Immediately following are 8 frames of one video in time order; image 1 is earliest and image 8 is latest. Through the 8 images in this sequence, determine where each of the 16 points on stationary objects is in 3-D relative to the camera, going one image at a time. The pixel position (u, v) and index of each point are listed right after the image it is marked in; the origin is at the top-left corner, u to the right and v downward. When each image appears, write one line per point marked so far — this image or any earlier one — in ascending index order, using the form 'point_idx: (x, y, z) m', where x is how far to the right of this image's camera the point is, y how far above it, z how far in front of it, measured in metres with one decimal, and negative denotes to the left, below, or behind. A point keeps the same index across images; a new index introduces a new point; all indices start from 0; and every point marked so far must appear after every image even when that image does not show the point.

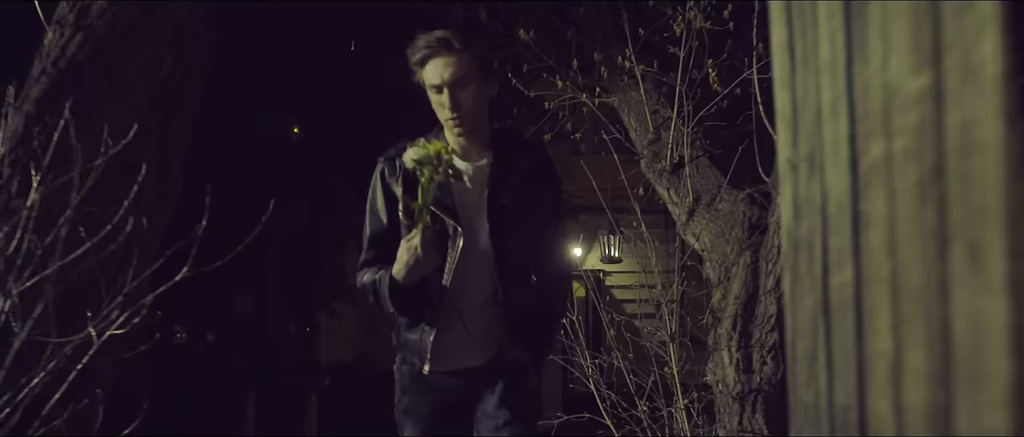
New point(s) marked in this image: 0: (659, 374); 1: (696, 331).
0: (+0.7, -0.8, +4.6) m
1: (+1.0, -0.6, +4.8) m
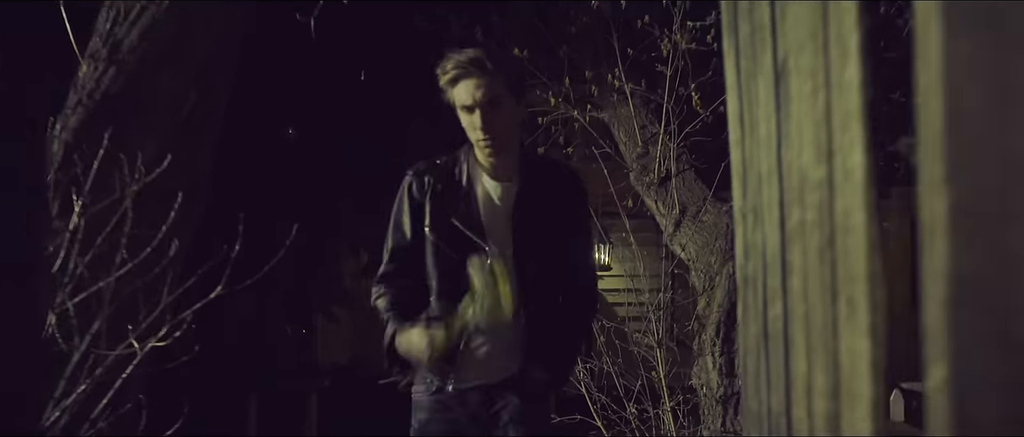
0: (+0.7, -0.8, +5.0) m
1: (+0.9, -0.6, +5.2) m
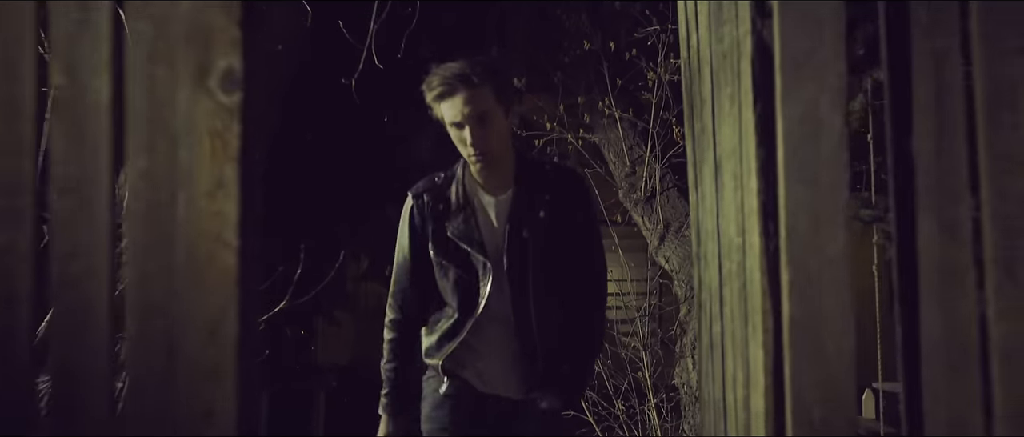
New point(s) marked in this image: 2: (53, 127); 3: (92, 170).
0: (+0.7, -1.0, +5.7) m
1: (+1.0, -0.8, +6.0) m
2: (-1.0, +0.2, +2.0) m
3: (-0.9, +0.1, +2.0) m
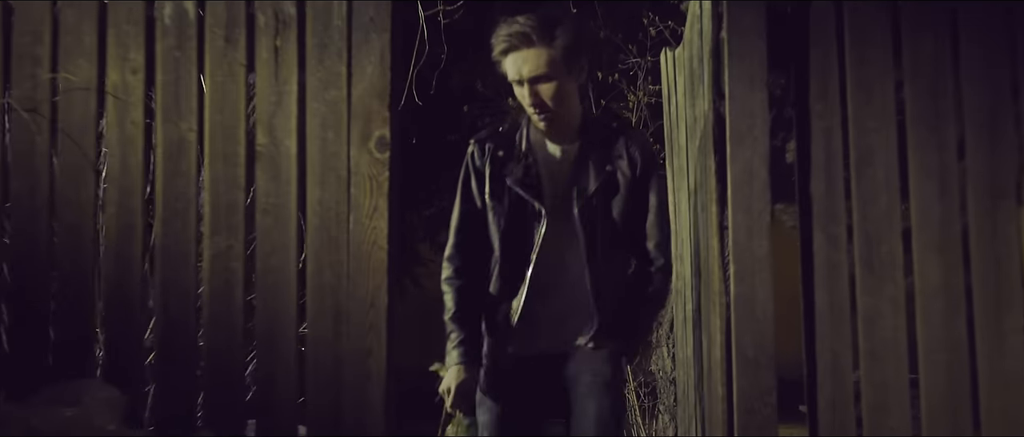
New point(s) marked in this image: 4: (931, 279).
0: (+0.8, -1.0, +6.8) m
1: (+1.0, -0.8, +7.0) m
2: (-0.8, +0.1, +3.0) m
3: (-0.7, +0.1, +3.0) m
4: (+1.3, -0.2, +2.9) m
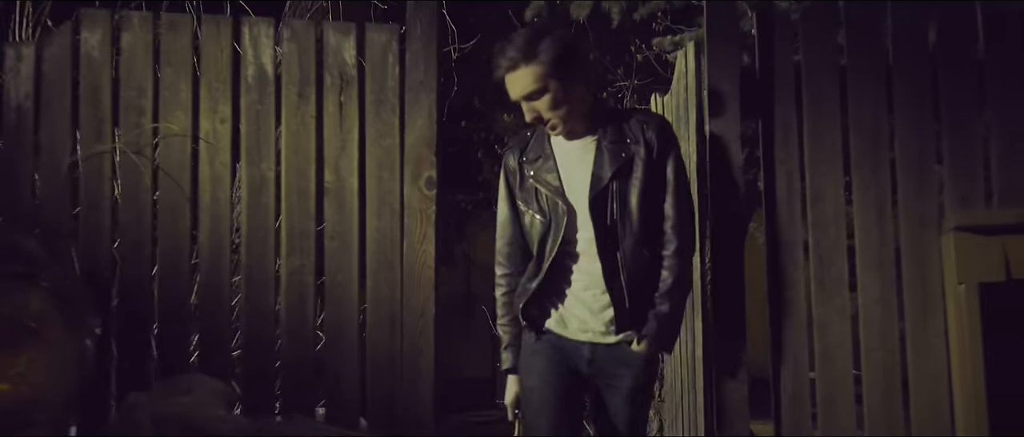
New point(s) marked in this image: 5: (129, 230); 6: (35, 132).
0: (+0.8, -1.1, +7.5) m
1: (+1.0, -0.9, +7.8) m
2: (-0.7, +0.1, +3.7) m
3: (-0.6, 0.0, +3.7) m
4: (+1.4, -0.3, +3.7) m
5: (-1.5, 0.0, +3.7) m
6: (-1.9, +0.3, +3.8) m
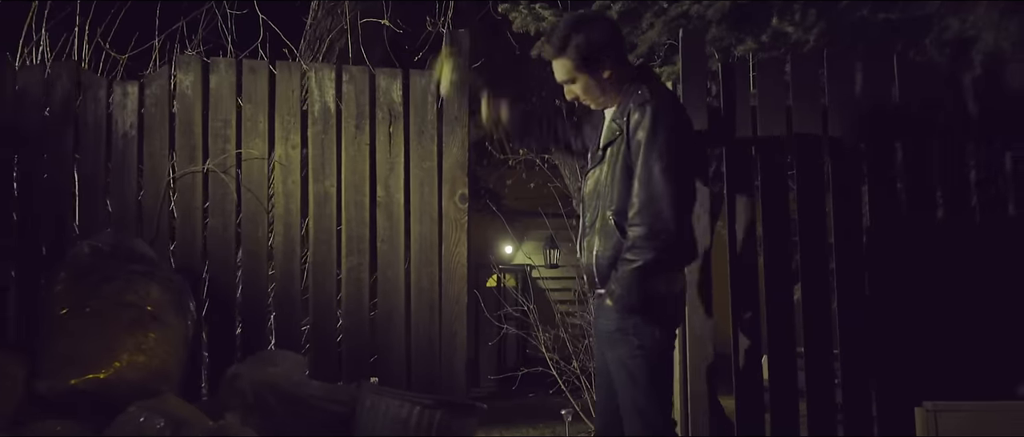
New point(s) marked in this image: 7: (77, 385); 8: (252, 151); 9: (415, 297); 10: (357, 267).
0: (+0.7, -1.1, +8.5) m
1: (+0.9, -0.9, +8.7) m
2: (-0.7, 0.0, +4.6) m
3: (-0.6, -0.1, +4.6) m
4: (+1.5, -0.3, +4.6) m
5: (-1.5, -0.1, +4.6) m
6: (-1.8, +0.3, +4.6) m
7: (-1.8, -0.7, +4.0) m
8: (-1.3, +0.3, +4.6) m
9: (-0.5, -0.4, +4.6) m
10: (-0.8, -0.2, +4.6) m
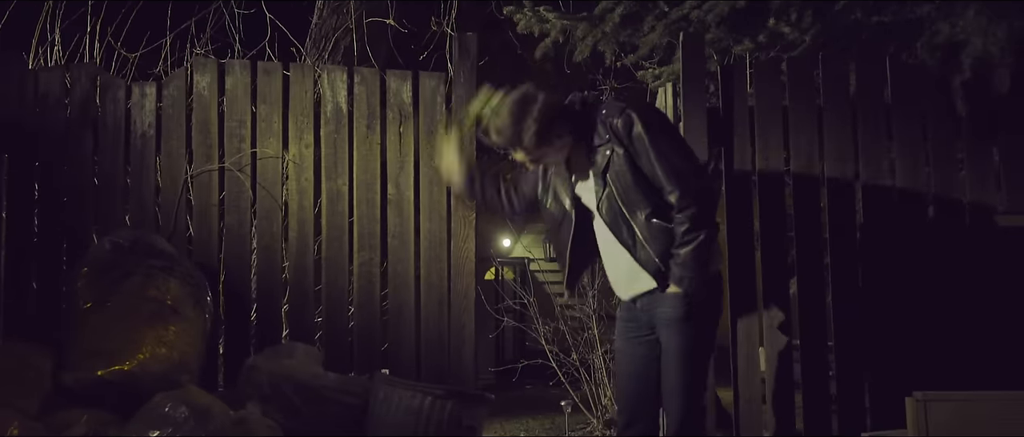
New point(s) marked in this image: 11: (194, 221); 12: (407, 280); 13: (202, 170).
0: (+0.7, -1.0, +8.7) m
1: (+1.0, -0.8, +8.9) m
2: (-0.6, 0.0, +4.8) m
3: (-0.5, 0.0, +4.8) m
4: (+1.5, -0.3, +4.8) m
5: (-1.4, -0.1, +4.8) m
6: (-1.8, +0.3, +4.8) m
7: (-1.8, -0.7, +4.2) m
8: (-1.3, +0.3, +4.8) m
9: (-0.4, -0.4, +4.8) m
10: (-0.7, -0.2, +4.8) m
11: (-1.6, 0.0, +4.8) m
12: (-0.5, -0.3, +4.8) m
13: (-1.6, +0.2, +4.8) m
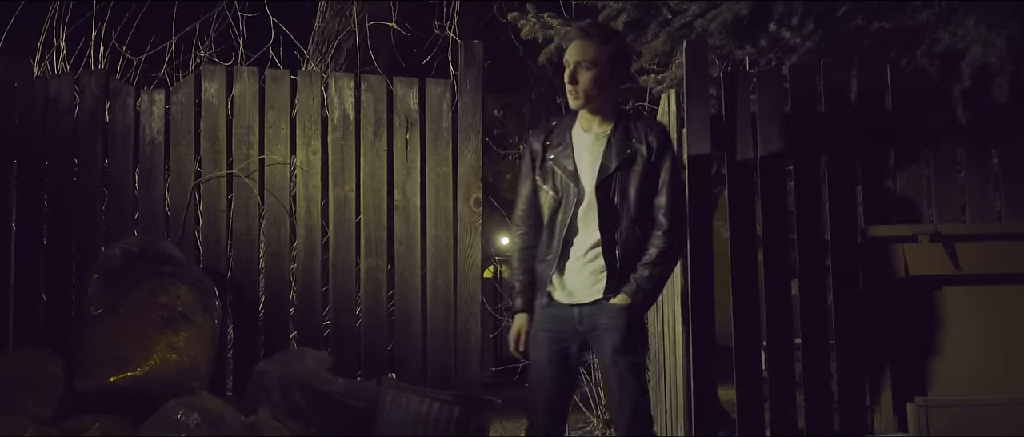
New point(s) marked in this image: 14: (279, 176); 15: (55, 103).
0: (+0.8, -1.0, +8.7) m
1: (+1.0, -0.8, +9.0) m
2: (-0.6, 0.0, +4.8) m
3: (-0.5, -0.1, +4.8) m
4: (+1.5, -0.3, +4.9) m
5: (-1.4, -0.1, +4.8) m
6: (-1.8, +0.3, +4.8) m
7: (-1.8, -0.7, +4.2) m
8: (-1.2, +0.3, +4.8) m
9: (-0.4, -0.4, +4.8) m
10: (-0.7, -0.3, +4.8) m
11: (-1.6, 0.0, +4.8) m
12: (-0.5, -0.4, +4.8) m
13: (-1.5, +0.2, +4.8) m
14: (-1.2, +0.2, +4.8) m
15: (-2.3, +0.6, +4.8) m
